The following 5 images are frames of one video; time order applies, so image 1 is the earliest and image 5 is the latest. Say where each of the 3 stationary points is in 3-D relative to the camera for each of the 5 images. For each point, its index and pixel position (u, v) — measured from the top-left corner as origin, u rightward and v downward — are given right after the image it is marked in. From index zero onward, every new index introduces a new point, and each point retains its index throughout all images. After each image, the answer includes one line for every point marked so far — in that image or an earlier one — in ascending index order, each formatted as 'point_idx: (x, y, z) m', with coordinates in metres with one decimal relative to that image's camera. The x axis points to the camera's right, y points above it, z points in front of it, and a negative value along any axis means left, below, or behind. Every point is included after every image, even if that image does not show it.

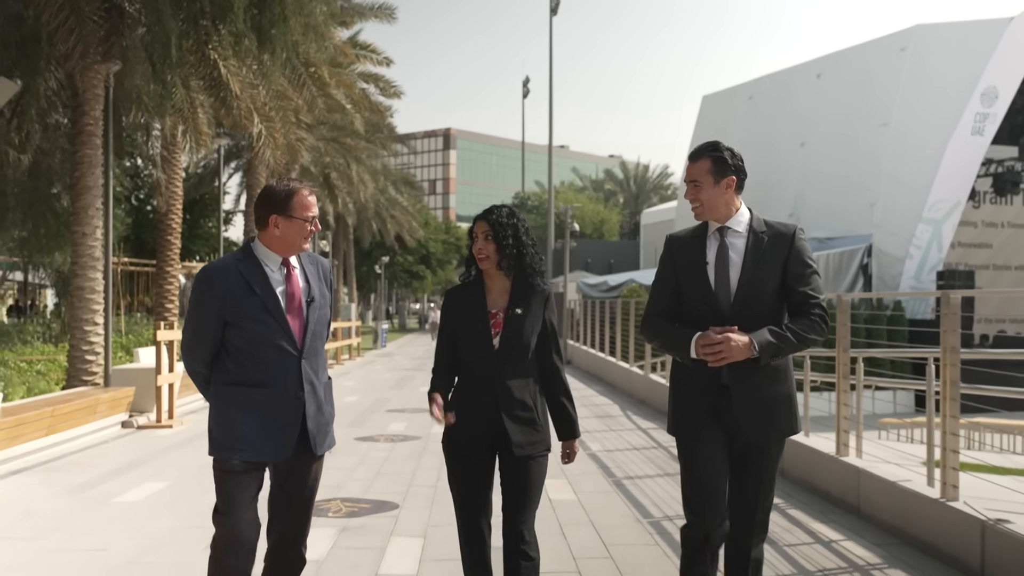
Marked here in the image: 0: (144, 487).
0: (-3.0, -1.6, +7.6) m
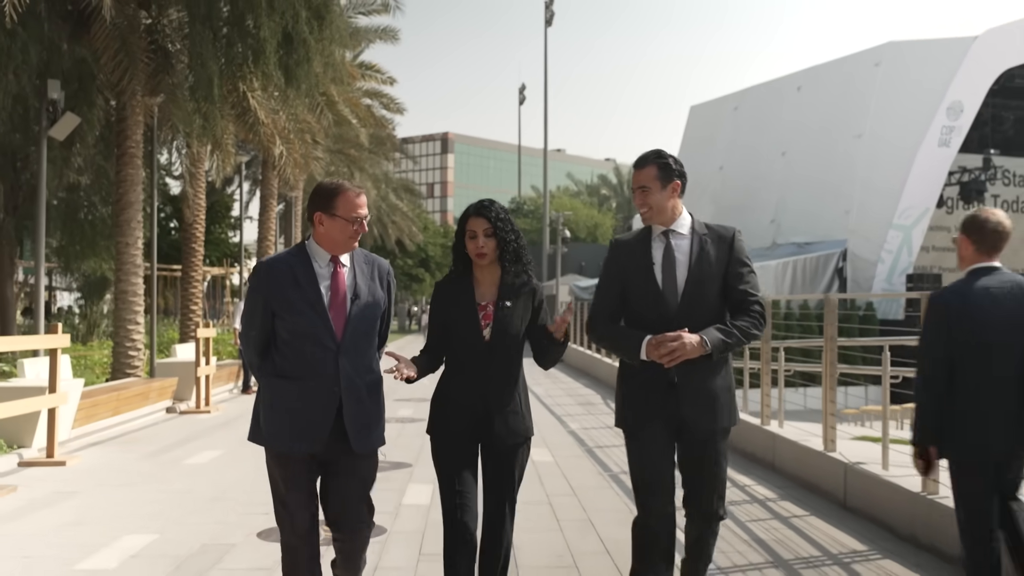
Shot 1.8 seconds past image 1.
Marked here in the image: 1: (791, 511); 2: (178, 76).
0: (-3.1, -1.7, +9.3) m
1: (+2.0, -1.6, +6.6) m
2: (-4.7, +3.0, +13.2) m
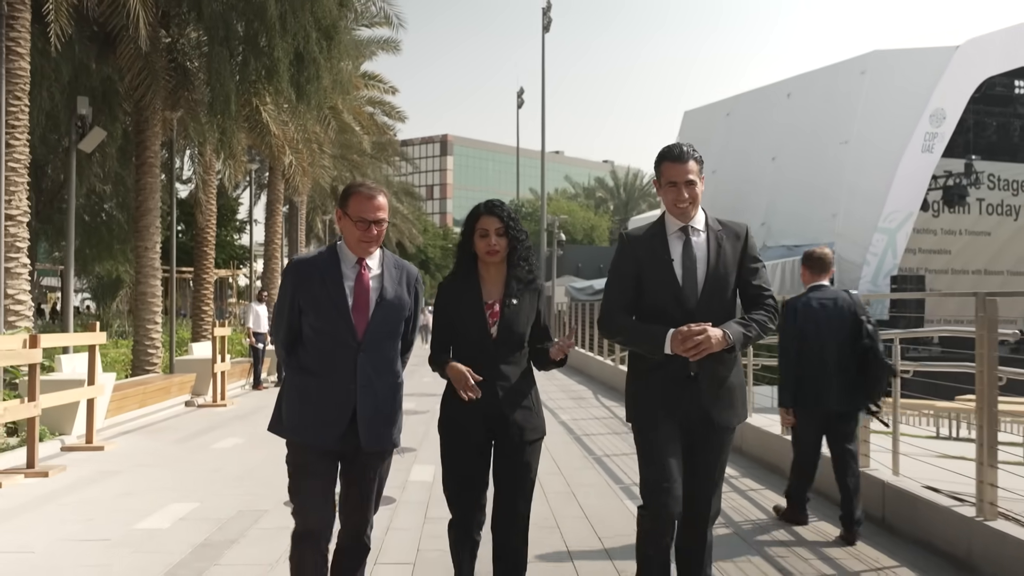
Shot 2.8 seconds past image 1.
0: (-3.1, -1.7, +10.2) m
1: (+1.9, -1.6, +7.5) m
2: (-4.8, +3.0, +14.1) m
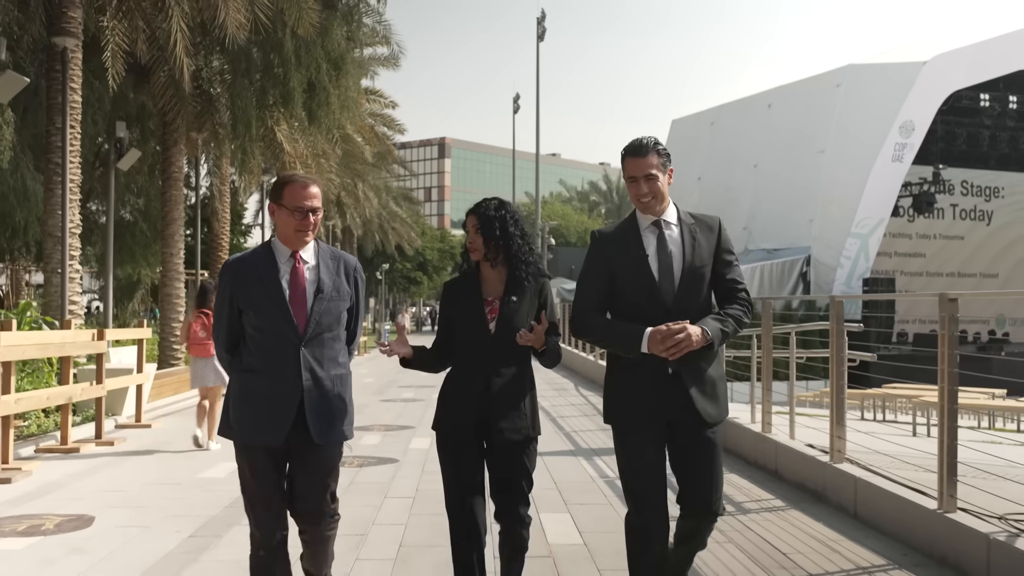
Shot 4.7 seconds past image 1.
0: (-3.3, -1.7, +12.0) m
1: (+1.7, -1.6, +9.3) m
2: (-5.0, +3.0, +15.8) m
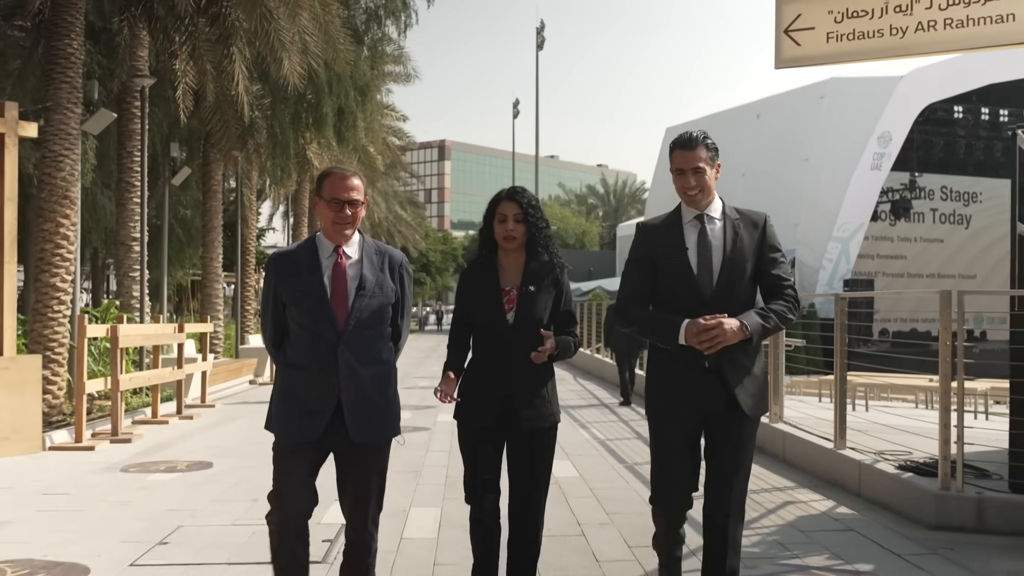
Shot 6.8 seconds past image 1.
0: (-3.2, -1.7, +14.0) m
1: (+1.9, -1.7, +11.3) m
2: (-4.9, +2.9, +17.8) m
